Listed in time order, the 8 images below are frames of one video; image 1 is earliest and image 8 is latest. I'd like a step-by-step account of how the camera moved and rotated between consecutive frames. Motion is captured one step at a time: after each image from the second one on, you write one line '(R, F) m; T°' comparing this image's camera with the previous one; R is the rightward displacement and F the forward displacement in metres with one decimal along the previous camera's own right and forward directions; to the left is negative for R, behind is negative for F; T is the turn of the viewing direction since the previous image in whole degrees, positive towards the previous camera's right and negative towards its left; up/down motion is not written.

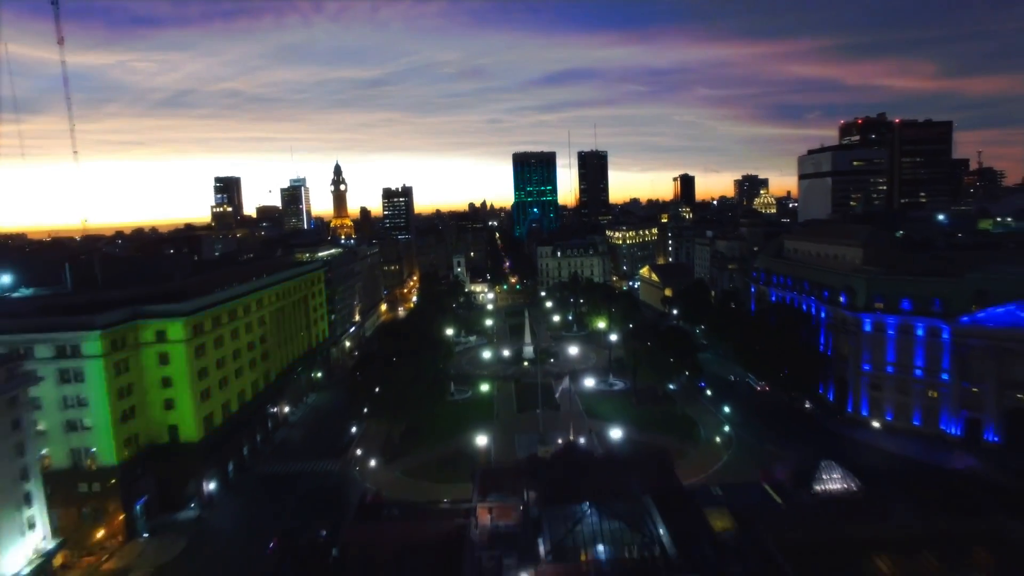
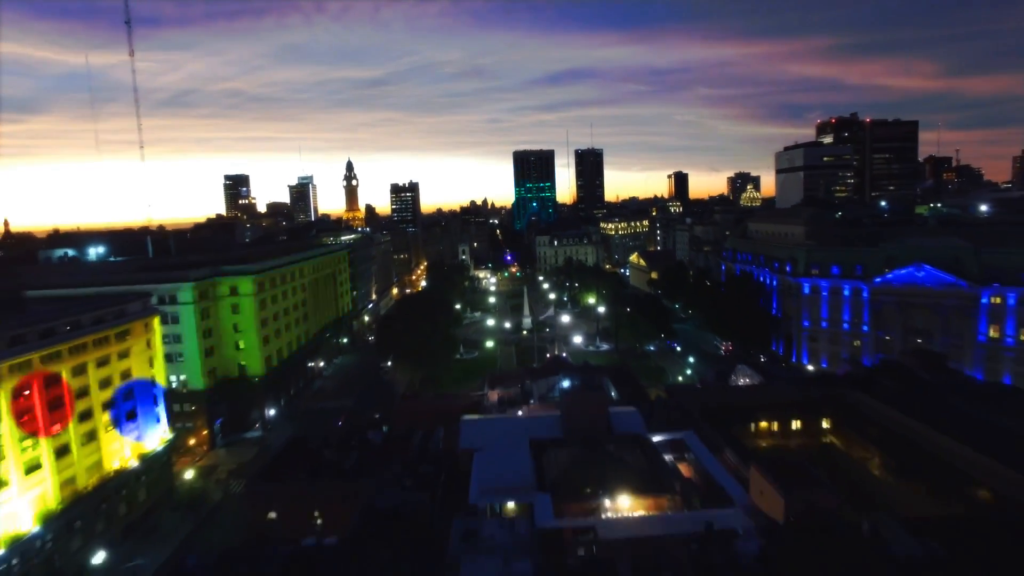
(0.0, -13.1) m; 0°
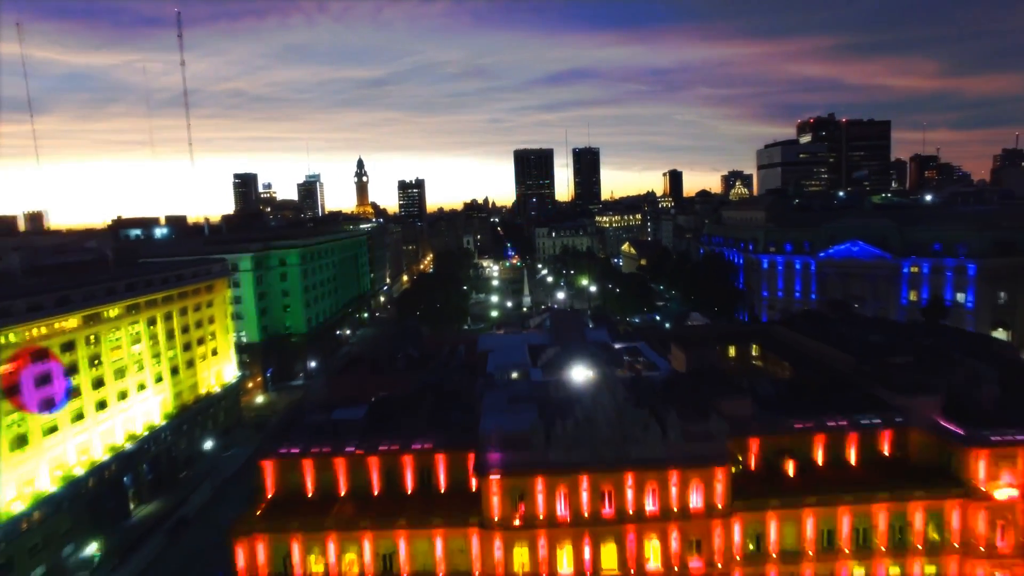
(-0.2, -12.8) m; 0°
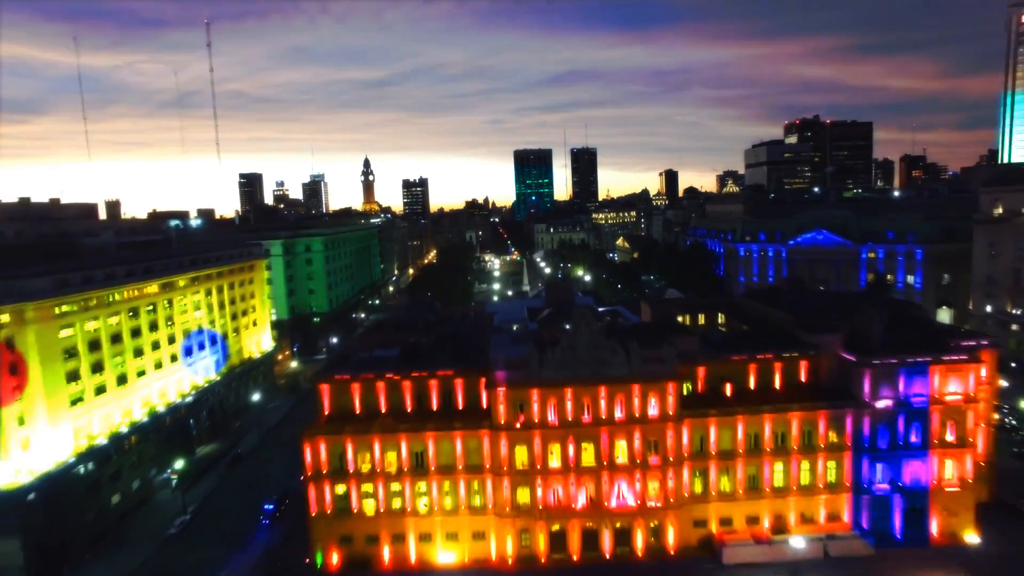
(-0.2, -9.1) m; 0°
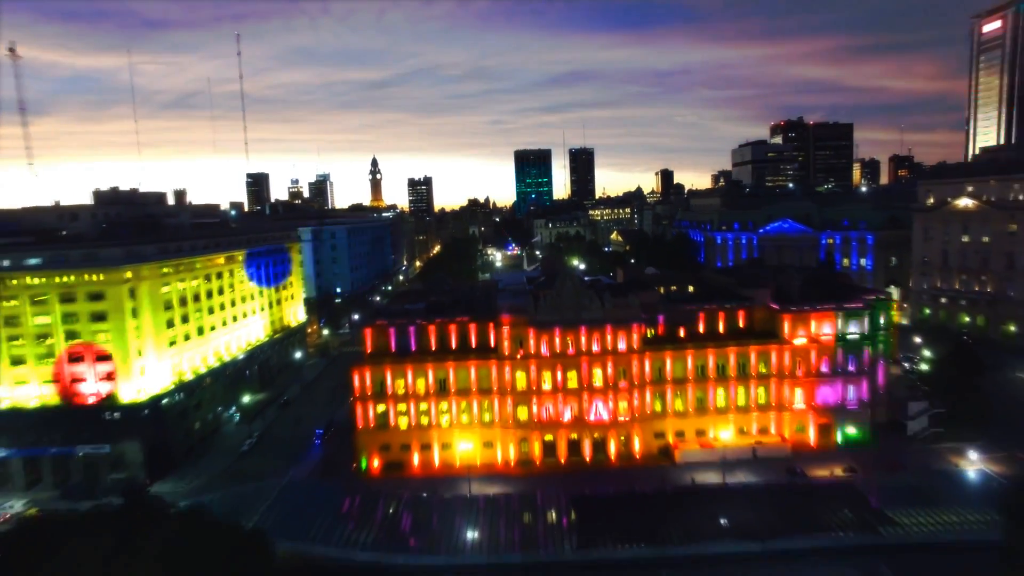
(-0.1, -11.2) m; 0°
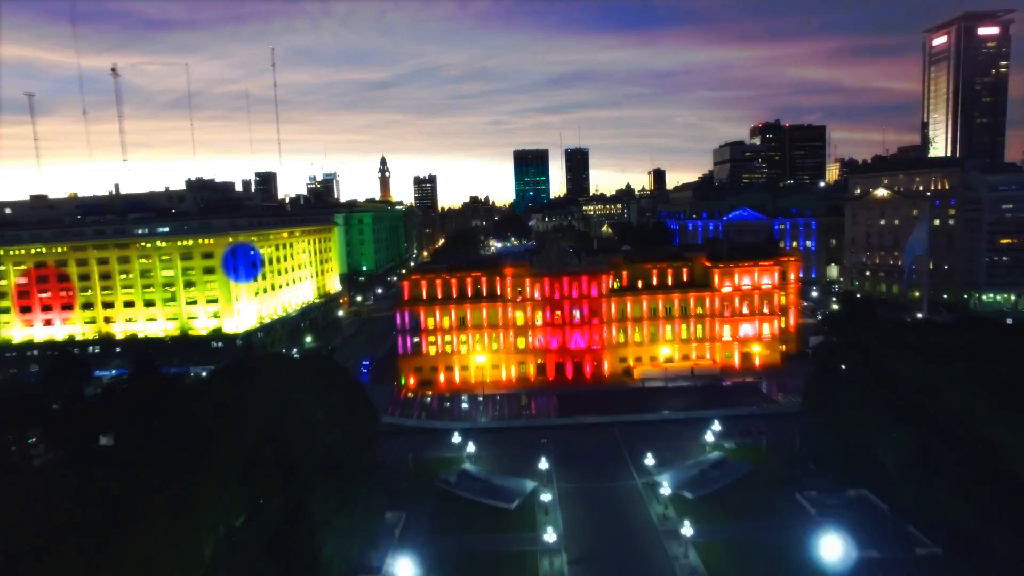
(-0.3, -17.0) m; 0°
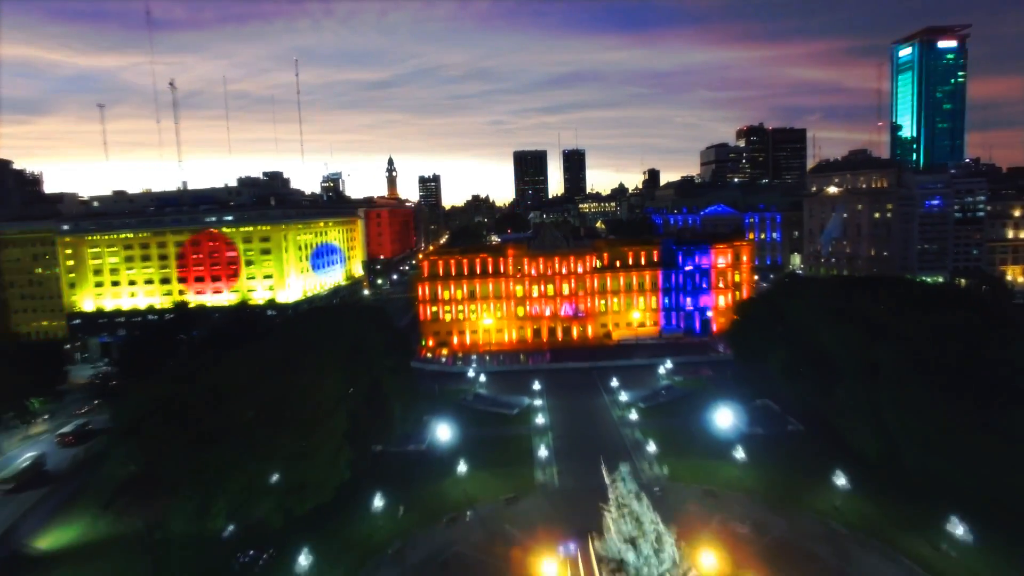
(-0.2, -14.4) m; 0°
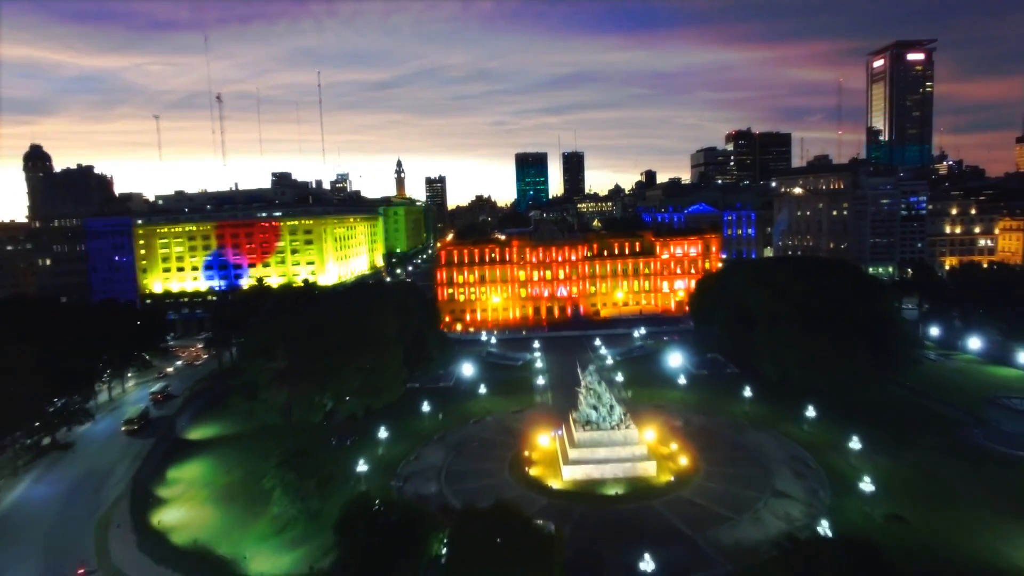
(-0.5, -14.5) m; 0°
